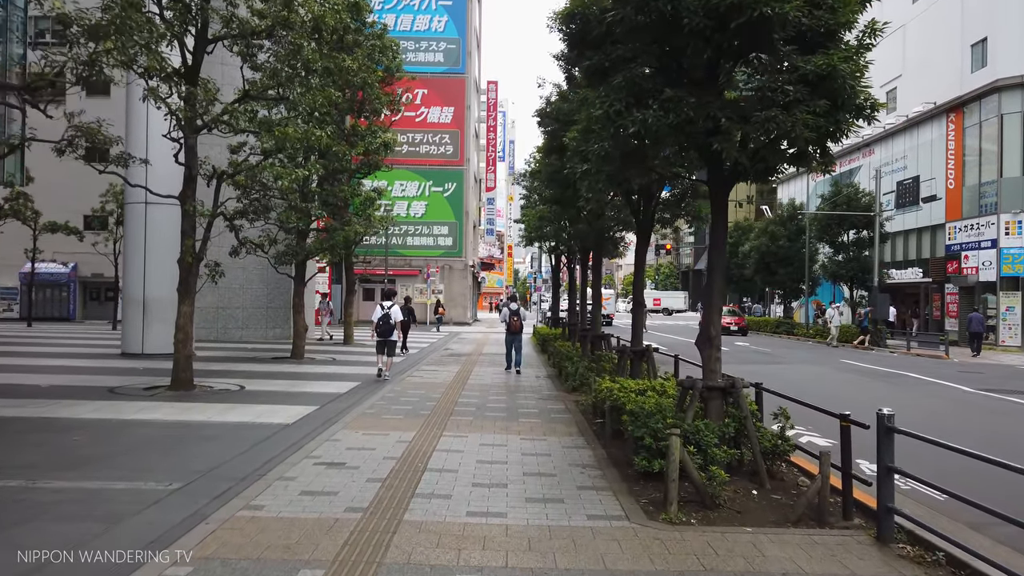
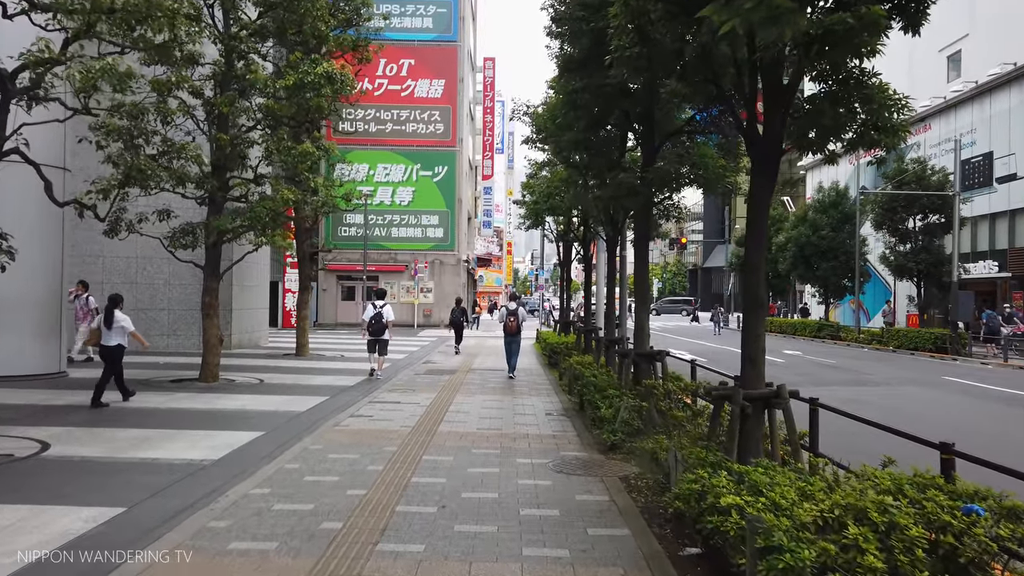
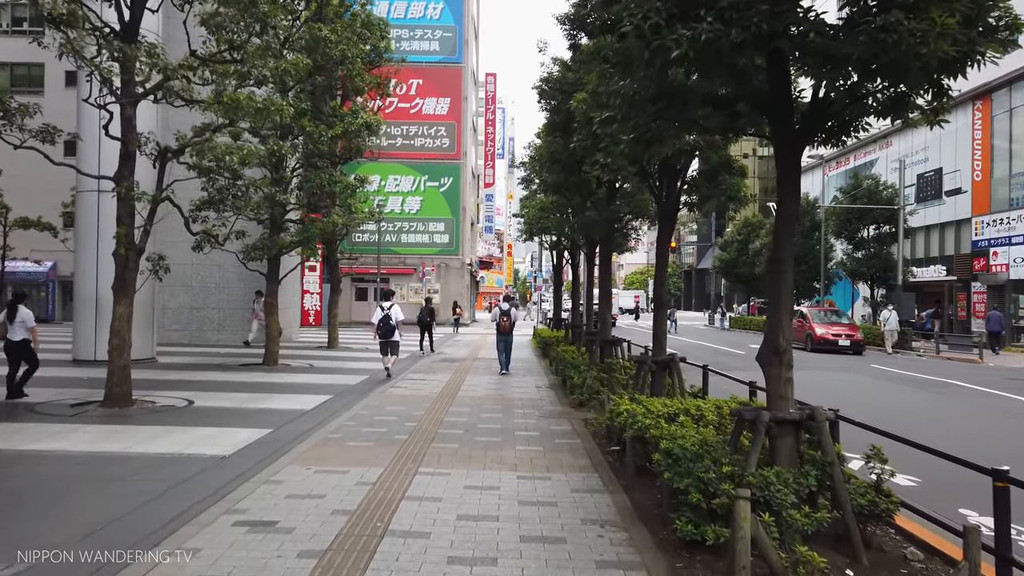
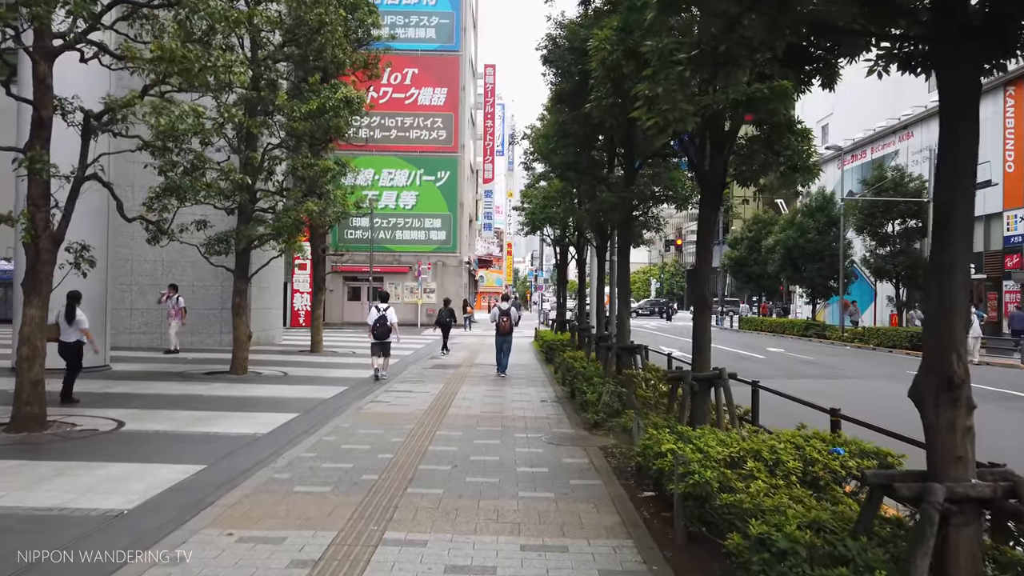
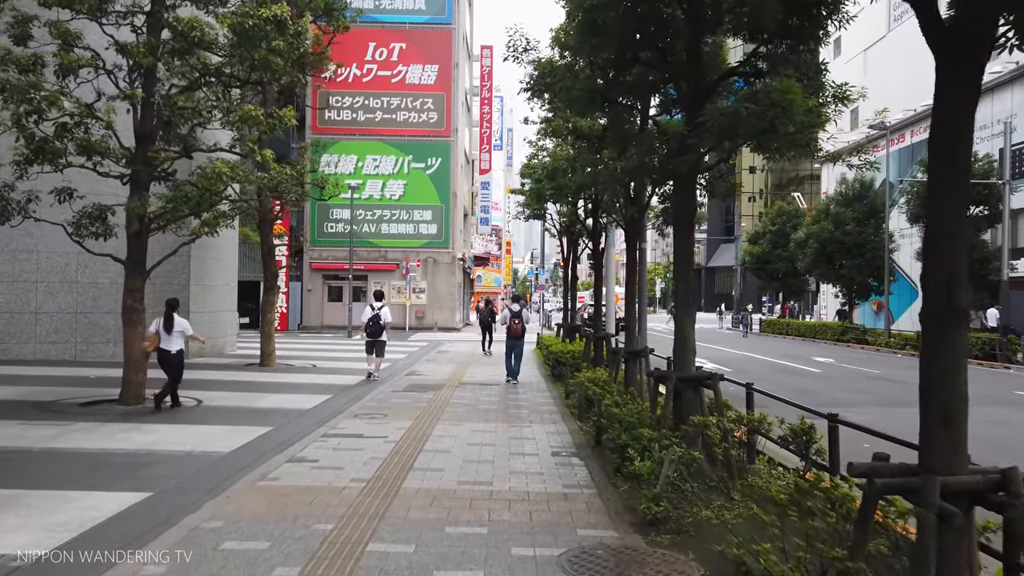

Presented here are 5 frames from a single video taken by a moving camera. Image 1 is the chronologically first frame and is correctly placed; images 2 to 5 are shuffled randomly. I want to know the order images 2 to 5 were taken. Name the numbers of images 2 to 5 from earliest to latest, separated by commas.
3, 4, 2, 5
